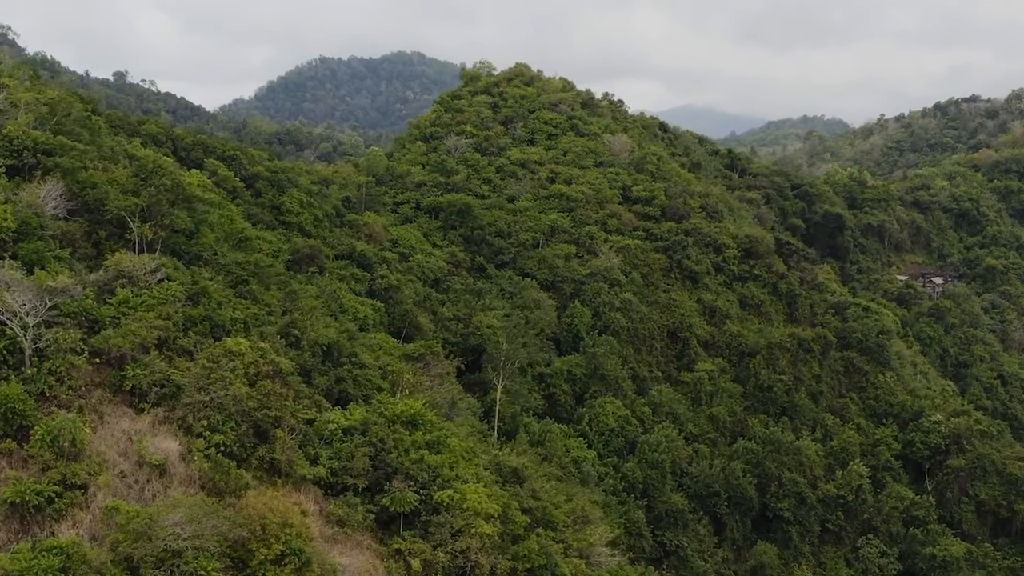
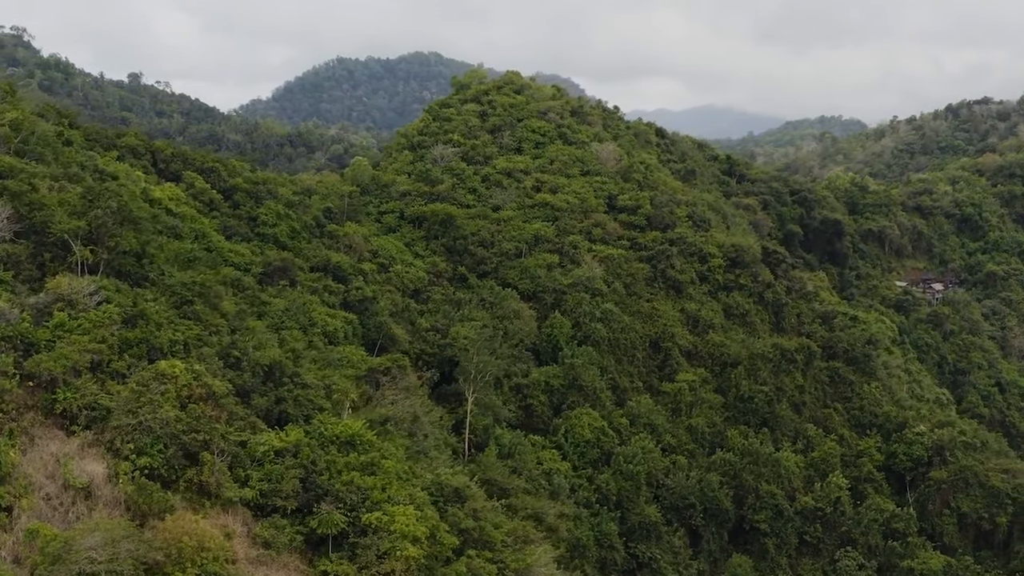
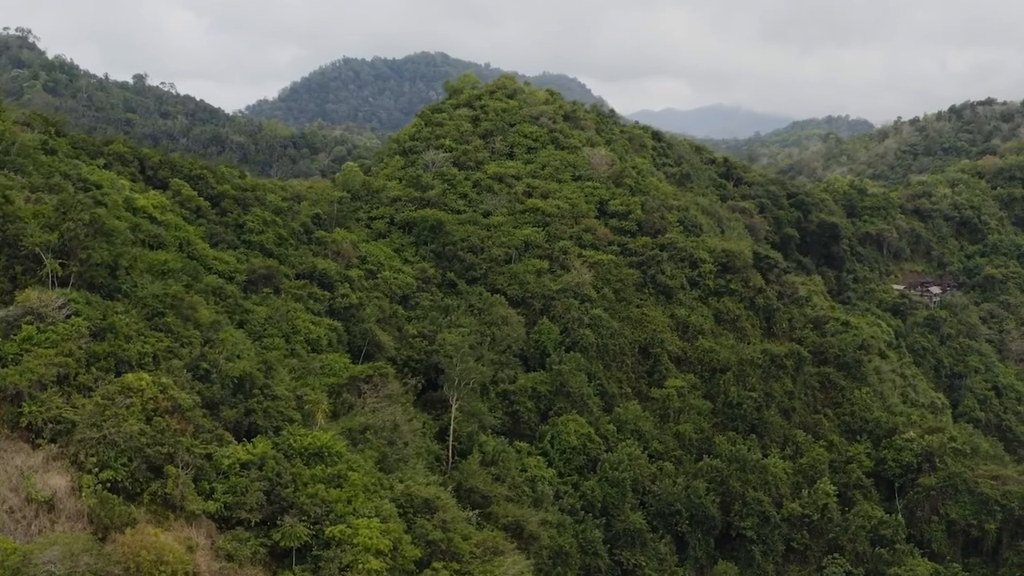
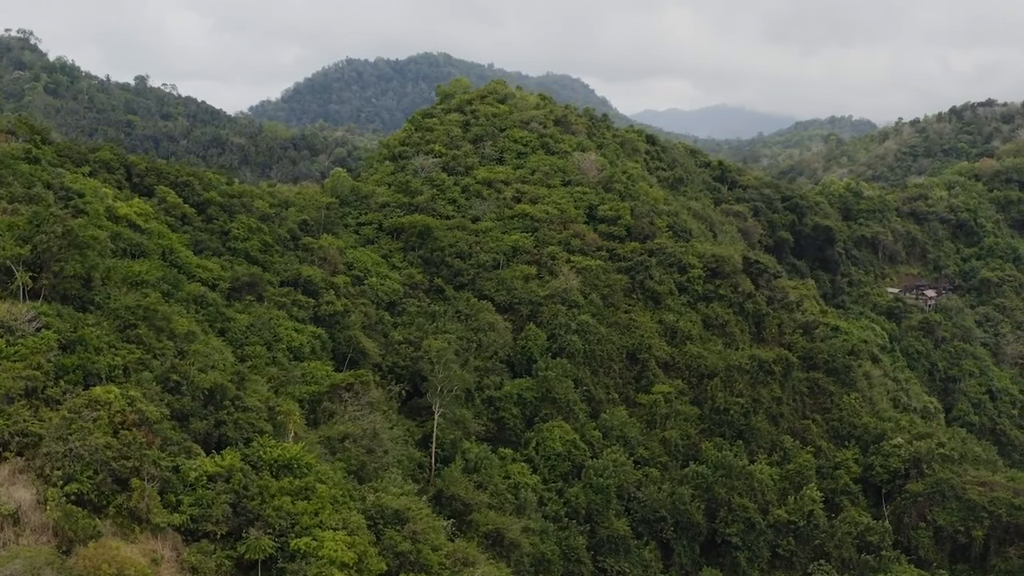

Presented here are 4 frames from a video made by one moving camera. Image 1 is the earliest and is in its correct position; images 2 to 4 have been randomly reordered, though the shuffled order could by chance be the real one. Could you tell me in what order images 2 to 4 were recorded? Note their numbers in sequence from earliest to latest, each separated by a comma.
2, 3, 4
